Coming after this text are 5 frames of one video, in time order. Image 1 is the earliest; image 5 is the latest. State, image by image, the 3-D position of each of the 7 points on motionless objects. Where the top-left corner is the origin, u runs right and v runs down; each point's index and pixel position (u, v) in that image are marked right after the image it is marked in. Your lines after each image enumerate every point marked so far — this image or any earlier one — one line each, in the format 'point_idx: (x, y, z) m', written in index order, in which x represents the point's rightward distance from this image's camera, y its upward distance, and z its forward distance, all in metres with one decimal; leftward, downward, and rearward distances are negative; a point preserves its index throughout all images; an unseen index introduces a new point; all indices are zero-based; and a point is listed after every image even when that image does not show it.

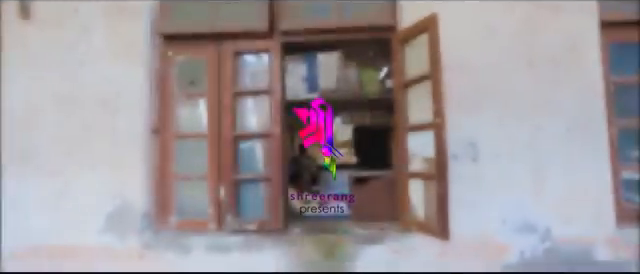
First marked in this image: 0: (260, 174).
0: (-0.4, -0.3, +3.2) m
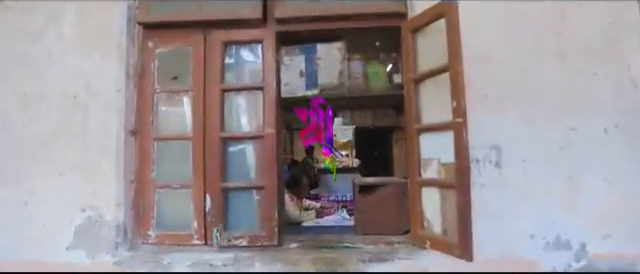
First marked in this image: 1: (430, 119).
0: (-0.4, -0.3, +2.8) m
1: (+0.6, +0.1, +2.6) m
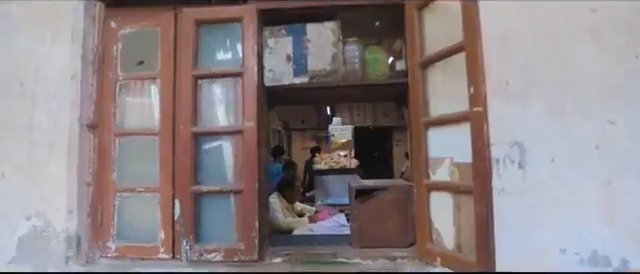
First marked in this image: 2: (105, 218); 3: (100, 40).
0: (-0.5, -0.2, +2.4) m
1: (+0.6, +0.1, +2.2) m
2: (-1.1, -0.4, +2.4) m
3: (-1.2, +0.5, +2.5) m
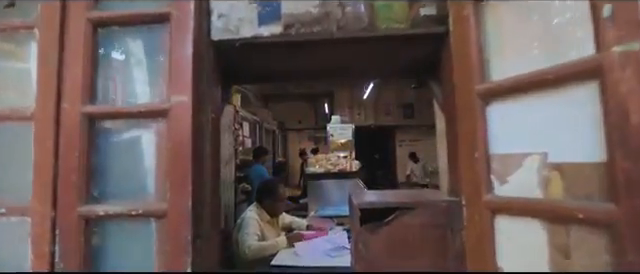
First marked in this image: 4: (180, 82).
0: (-0.5, -0.2, +1.4) m
1: (+0.5, +0.2, +1.3) m
2: (-1.2, -0.4, +1.5) m
3: (-1.3, +0.6, +1.6) m
4: (-0.4, +0.2, +1.4) m
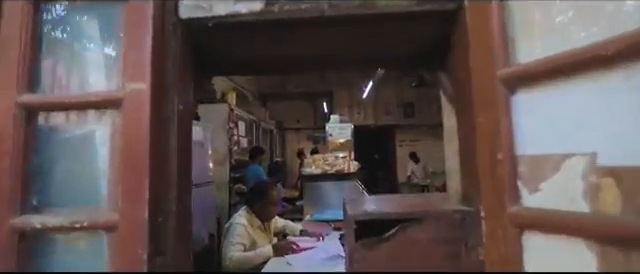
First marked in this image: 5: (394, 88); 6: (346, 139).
0: (-0.6, -0.2, +1.2) m
1: (+0.5, +0.2, +1.0) m
2: (-1.2, -0.4, +1.2) m
3: (-1.3, +0.6, +1.3) m
4: (-0.5, +0.2, +1.2) m
5: (+1.8, +1.2, +11.3) m
6: (+0.4, 0.0, +7.6) m
